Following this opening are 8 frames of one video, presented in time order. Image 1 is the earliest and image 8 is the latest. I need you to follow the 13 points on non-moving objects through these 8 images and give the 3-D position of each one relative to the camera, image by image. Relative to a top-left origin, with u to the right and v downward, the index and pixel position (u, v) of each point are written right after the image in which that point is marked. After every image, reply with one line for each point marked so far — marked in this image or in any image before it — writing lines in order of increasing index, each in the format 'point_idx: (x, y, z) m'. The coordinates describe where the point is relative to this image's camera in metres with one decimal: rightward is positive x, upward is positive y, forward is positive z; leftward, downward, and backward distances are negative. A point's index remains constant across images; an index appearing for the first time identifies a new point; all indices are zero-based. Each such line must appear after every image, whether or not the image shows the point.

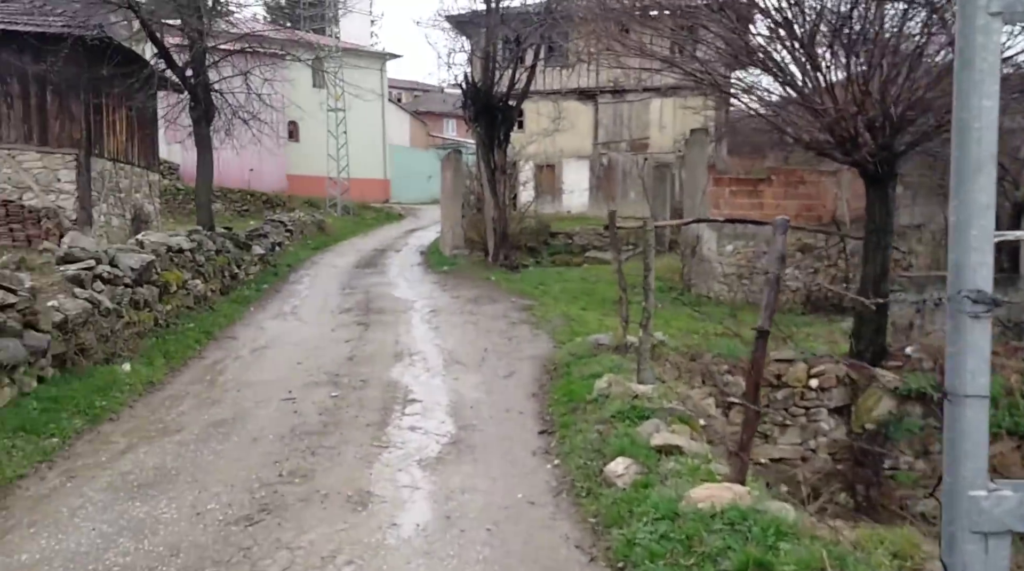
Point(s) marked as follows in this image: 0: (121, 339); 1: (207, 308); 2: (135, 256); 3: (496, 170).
0: (-3.4, -0.5, +9.3) m
1: (-3.5, -0.2, +12.0) m
2: (-3.6, +0.3, +10.3) m
3: (-0.2, +1.8, +16.5) m
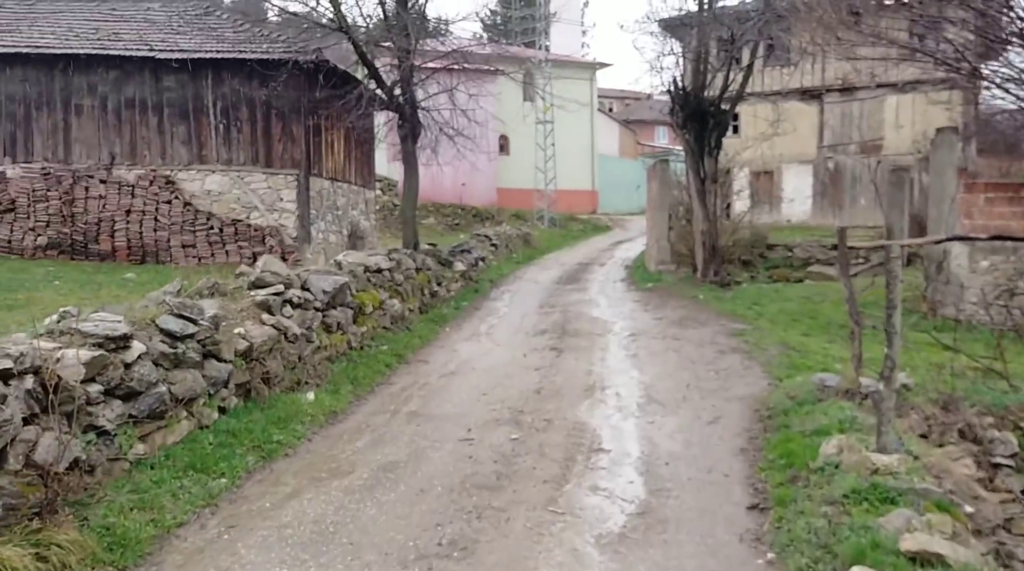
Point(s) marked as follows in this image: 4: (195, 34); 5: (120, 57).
0: (-1.7, -0.7, +9.0) m
1: (-1.2, -0.5, +11.6) m
2: (-1.7, +0.1, +10.0) m
3: (+2.8, +1.5, +15.4) m
4: (-6.5, +5.0, +21.6) m
5: (-7.8, +4.4, +21.1) m
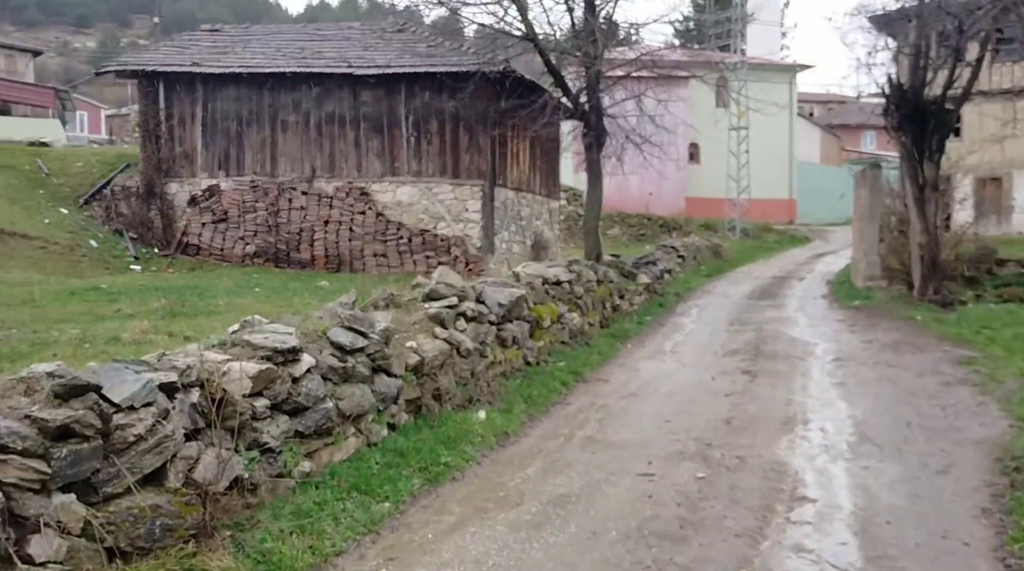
0: (-0.2, -0.8, +8.5) m
1: (+0.7, -0.6, +11.0) m
2: (-0.1, 0.0, +9.5) m
3: (+5.4, +1.3, +14.1) m
4: (-2.6, +4.8, +21.9) m
5: (-4.0, +4.2, +21.5) m
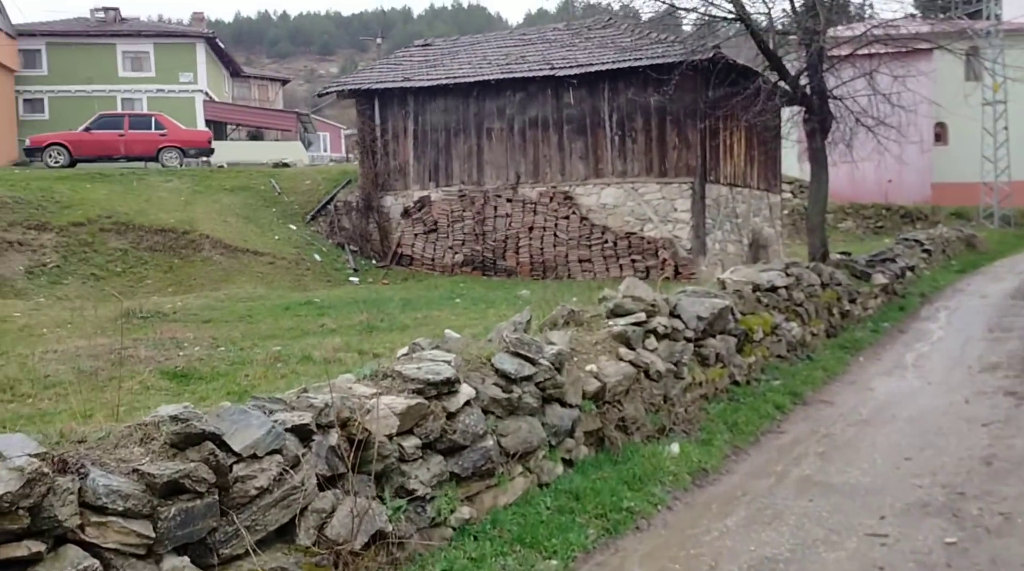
0: (+1.2, -0.9, +7.4) m
1: (+2.7, -0.7, +9.6) m
2: (+1.5, -0.1, +8.3) m
3: (+7.8, +1.4, +11.6) m
4: (+1.6, +4.6, +20.9) m
5: (+0.2, +4.0, +20.9) m
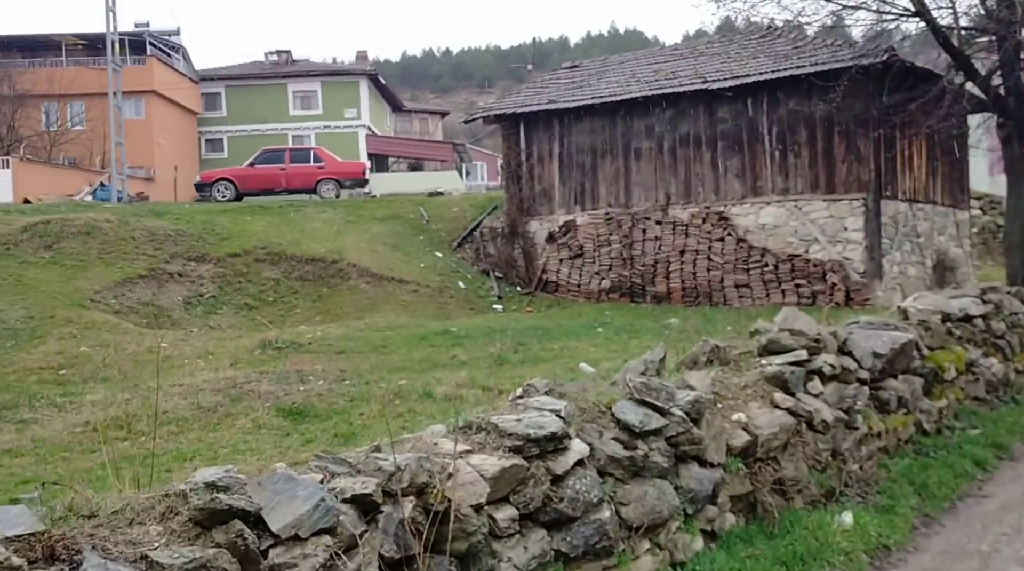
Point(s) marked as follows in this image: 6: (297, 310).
0: (+1.9, -1.0, +6.0) m
1: (+3.7, -0.9, +8.0) m
2: (+2.4, -0.3, +6.9) m
3: (+9.1, +1.2, +9.2) m
4: (+4.4, +4.1, +19.5) m
5: (+3.0, +3.5, +19.6) m
6: (-3.8, -0.4, +19.4) m
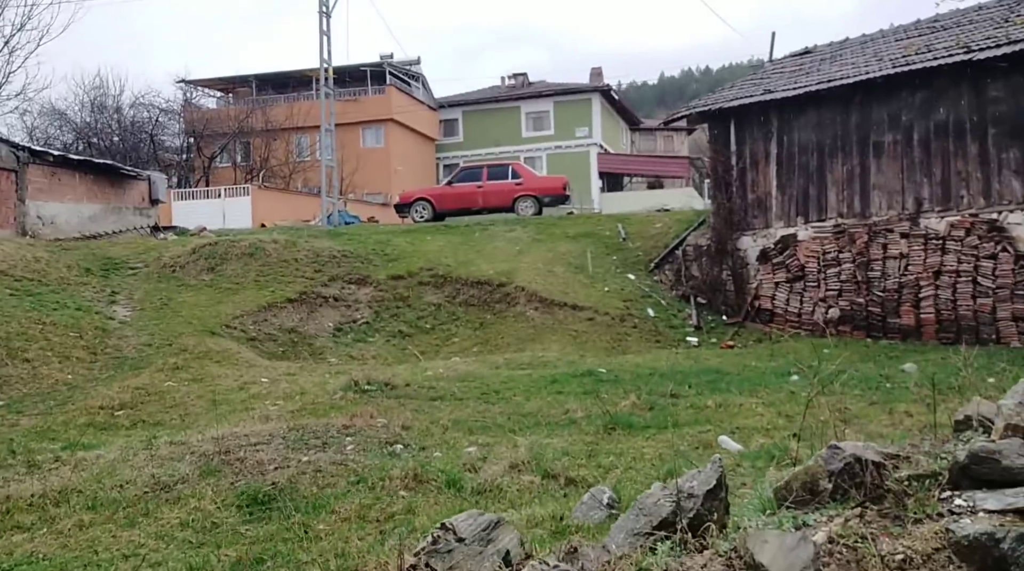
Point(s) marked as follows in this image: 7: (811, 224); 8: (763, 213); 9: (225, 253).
0: (+1.4, -1.1, +2.2) m
1: (+3.7, -1.0, +3.7) m
2: (+2.1, -0.4, +3.0) m
3: (+9.2, +1.0, +3.6) m
4: (+7.2, +3.7, +14.8) m
5: (+5.9, +3.1, +15.3) m
6: (-0.9, -0.8, +16.7) m
7: (+4.8, +1.0, +17.4) m
8: (+4.3, +1.2, +18.3) m
9: (-5.1, +0.6, +18.7) m
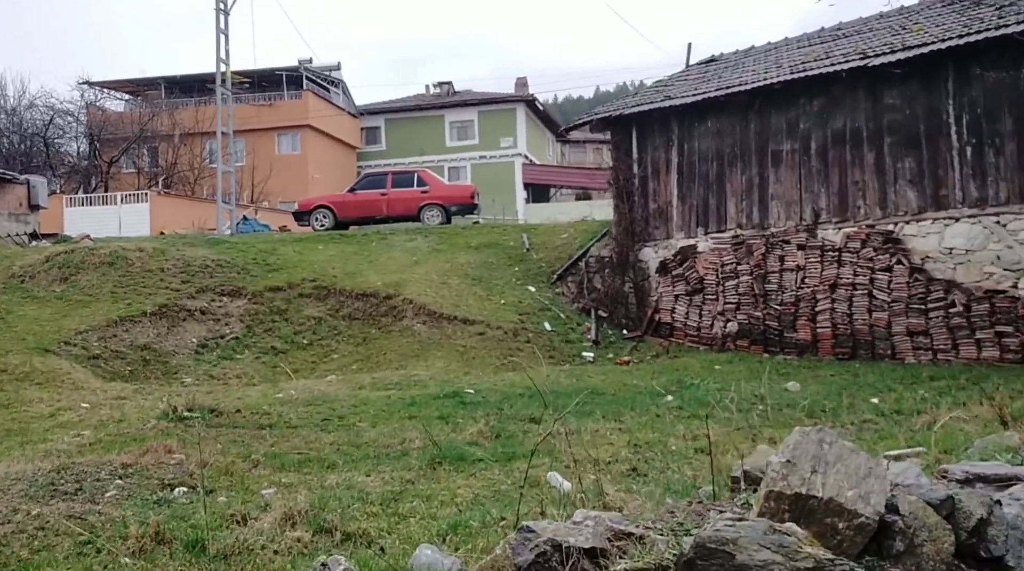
0: (+0.5, -1.2, +1.3) m
1: (+2.7, -1.1, +2.9) m
2: (+1.1, -0.5, +2.1) m
3: (+8.2, +0.9, +3.1) m
4: (+5.5, +3.5, +14.2) m
5: (+4.2, +2.9, +14.6) m
6: (-2.6, -1.0, +15.5) m
7: (+3.1, +0.8, +16.6) m
8: (+2.5, +1.0, +17.5) m
9: (-6.9, +0.4, +17.3) m
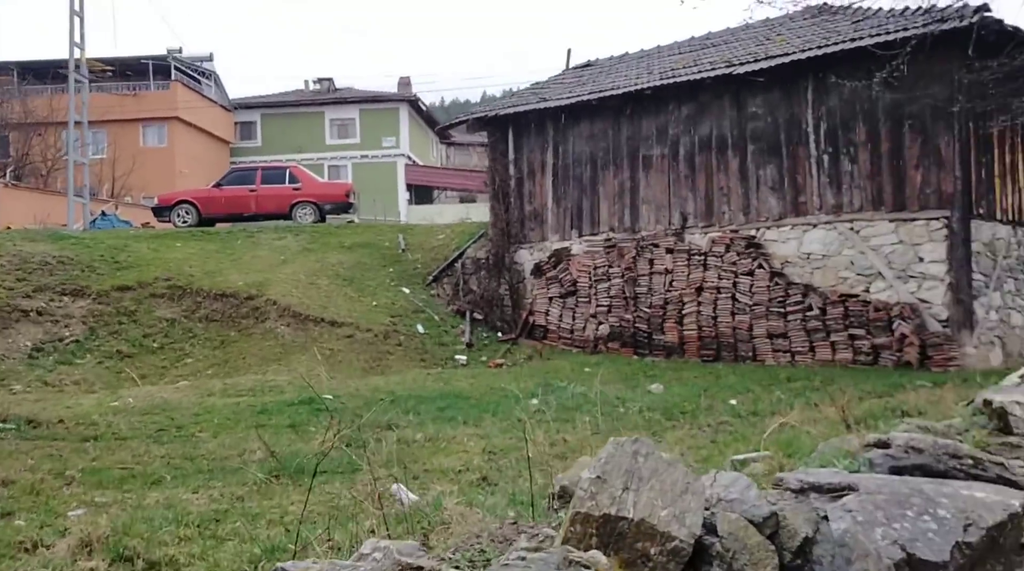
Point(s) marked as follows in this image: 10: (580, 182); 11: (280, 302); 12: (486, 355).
0: (+0.1, -1.2, +1.0) m
1: (+2.1, -1.1, +2.8) m
2: (+0.7, -0.5, +1.8) m
3: (+7.6, +0.9, +3.6) m
4: (+3.8, +3.5, +14.4) m
5: (+2.4, +2.8, +14.6) m
6: (-4.5, -1.0, +14.8) m
7: (+1.1, +0.8, +16.4) m
8: (+0.4, +1.0, +17.3) m
9: (-8.9, +0.4, +16.2) m
10: (+1.0, +1.7, +16.5) m
11: (-3.5, -0.3, +16.3) m
12: (-0.4, -1.0, +15.6) m
